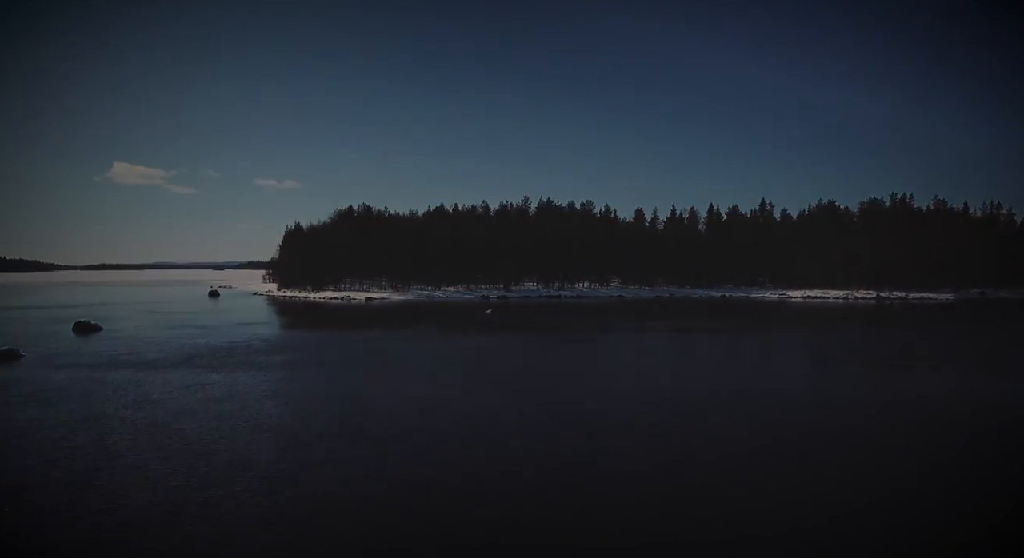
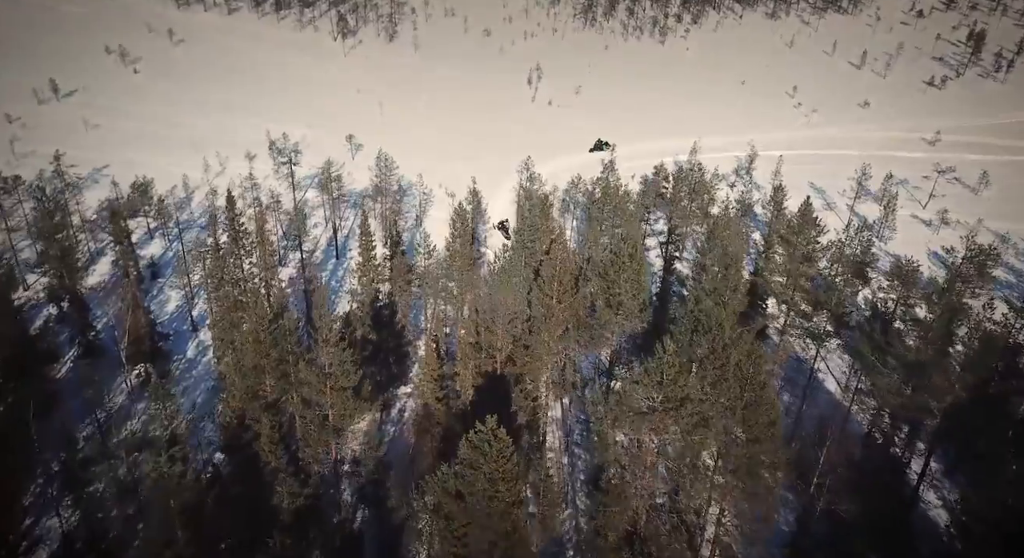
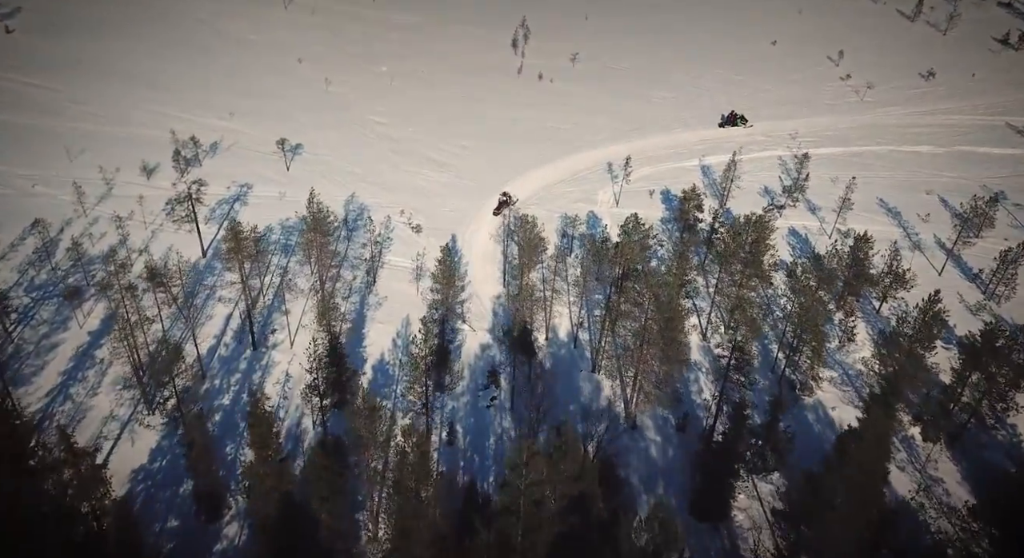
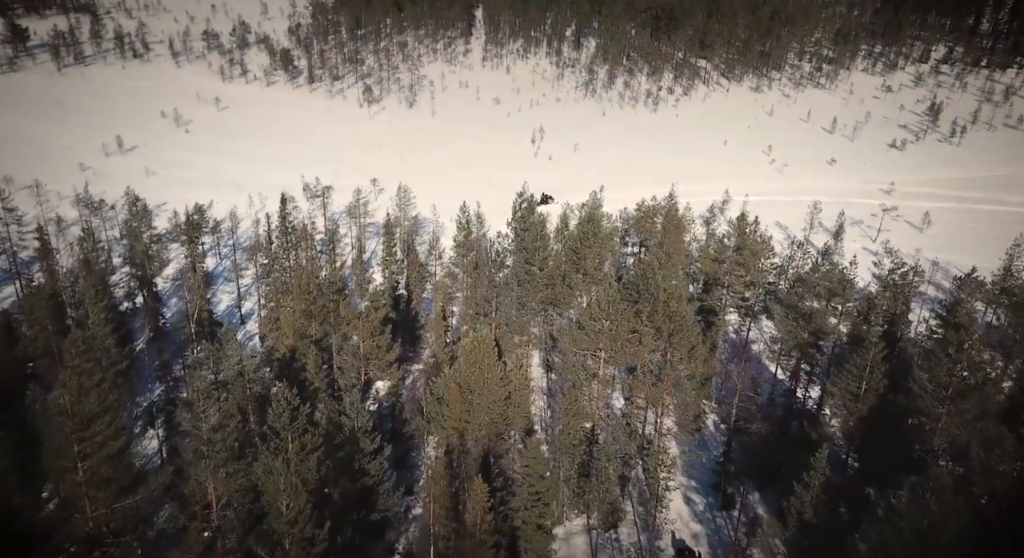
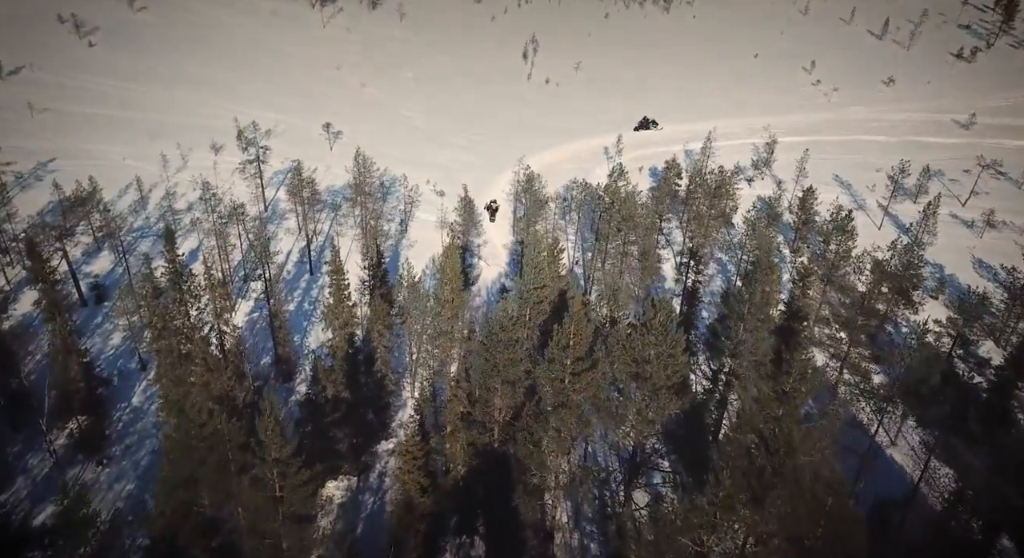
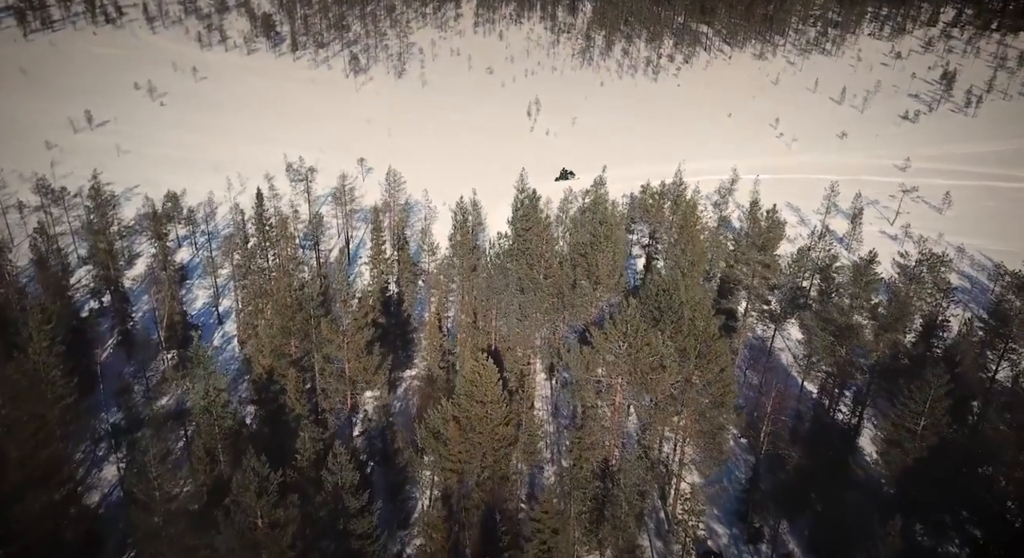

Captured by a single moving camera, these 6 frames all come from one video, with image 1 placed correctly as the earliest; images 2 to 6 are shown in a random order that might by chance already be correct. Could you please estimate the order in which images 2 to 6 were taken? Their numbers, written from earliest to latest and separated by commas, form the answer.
4, 6, 2, 5, 3
